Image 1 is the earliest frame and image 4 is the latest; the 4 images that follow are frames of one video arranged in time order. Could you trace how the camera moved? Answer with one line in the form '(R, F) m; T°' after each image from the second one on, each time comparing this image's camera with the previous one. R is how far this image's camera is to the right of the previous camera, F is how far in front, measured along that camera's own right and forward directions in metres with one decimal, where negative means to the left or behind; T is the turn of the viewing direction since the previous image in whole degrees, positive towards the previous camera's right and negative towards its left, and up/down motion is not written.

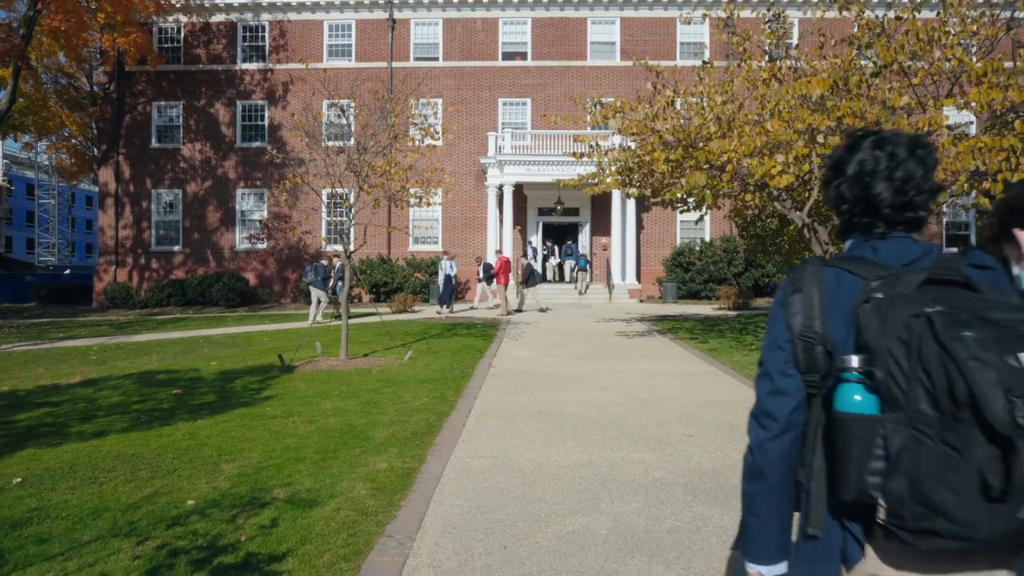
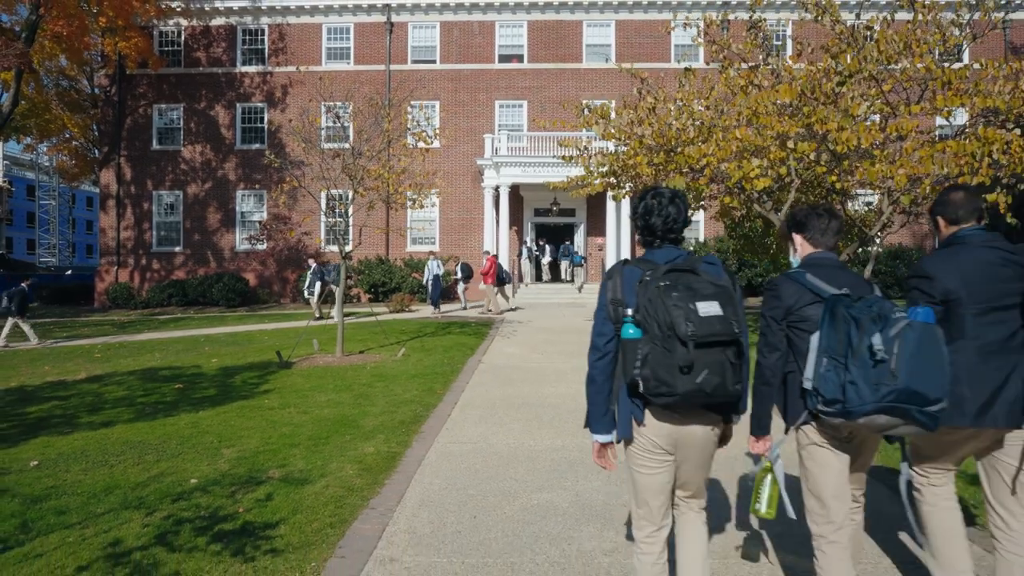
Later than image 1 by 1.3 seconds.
(+0.2, -0.5) m; 0°
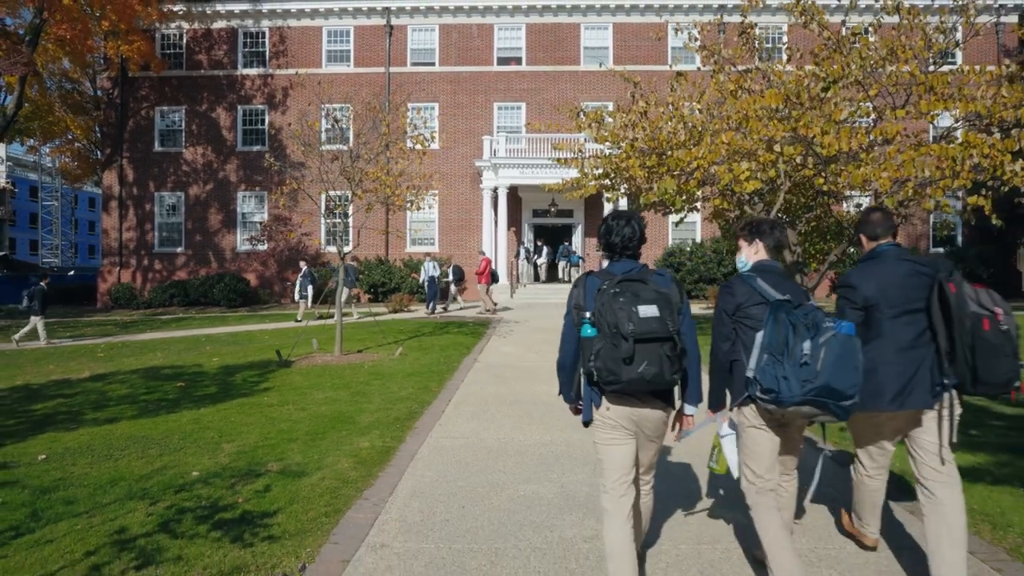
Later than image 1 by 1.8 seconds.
(+0.1, -0.2) m; 0°
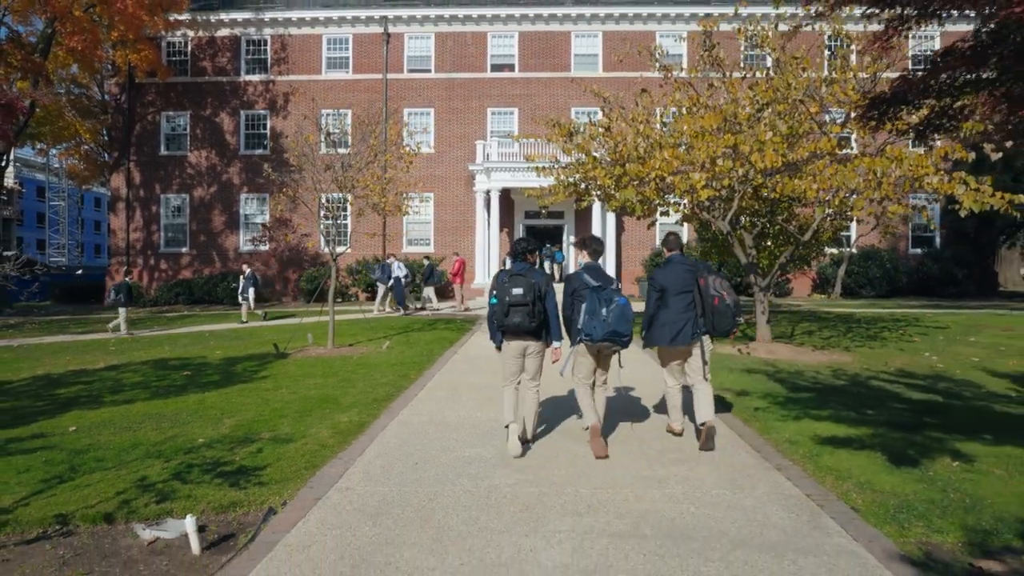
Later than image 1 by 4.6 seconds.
(+0.5, -1.2) m; 0°
